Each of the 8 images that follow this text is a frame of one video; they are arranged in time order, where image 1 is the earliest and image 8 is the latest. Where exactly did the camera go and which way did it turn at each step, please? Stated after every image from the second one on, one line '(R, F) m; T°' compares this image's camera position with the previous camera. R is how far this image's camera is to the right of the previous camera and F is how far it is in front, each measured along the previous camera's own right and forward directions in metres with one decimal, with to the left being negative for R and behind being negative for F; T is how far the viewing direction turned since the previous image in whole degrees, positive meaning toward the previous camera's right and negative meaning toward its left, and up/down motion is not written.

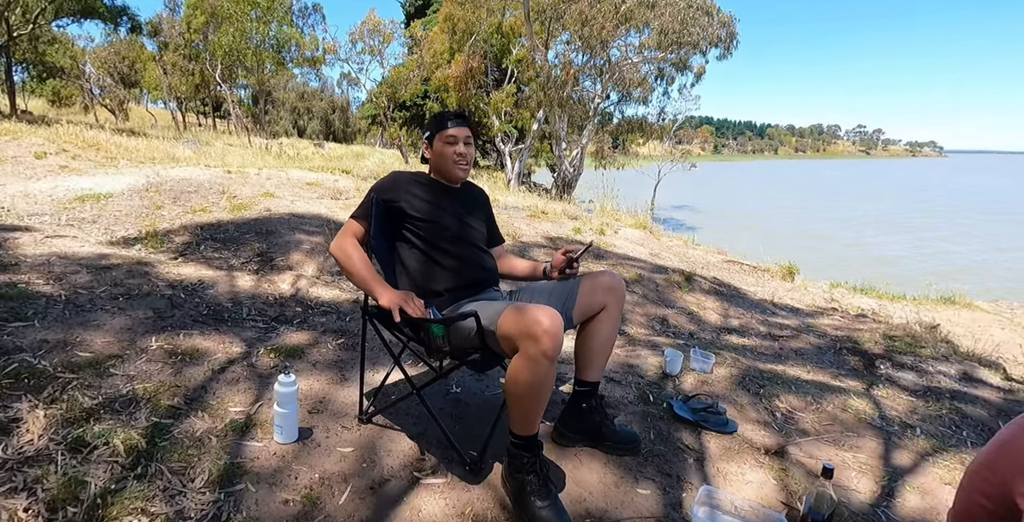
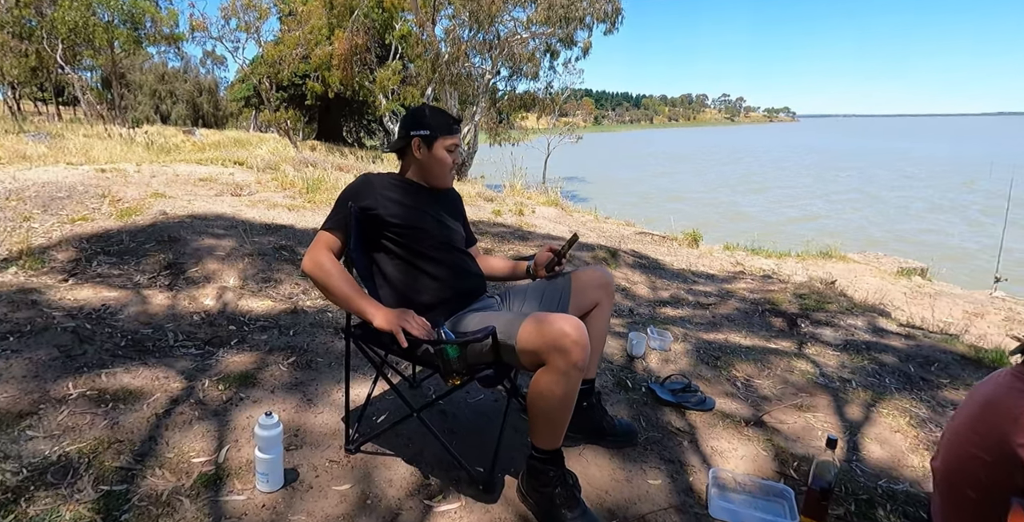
(-0.4, +0.2) m; +10°
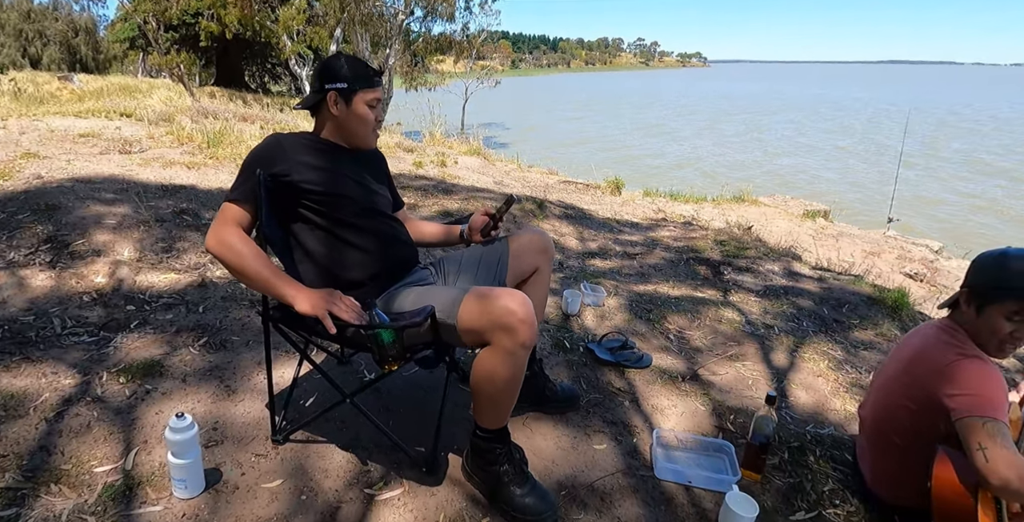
(0.0, +0.2) m; +7°
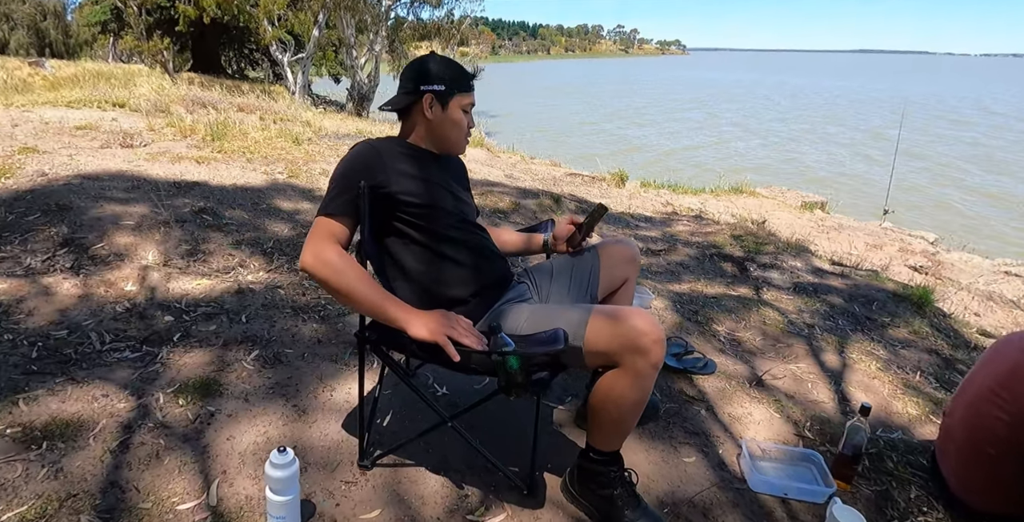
(-0.4, +0.1) m; +2°
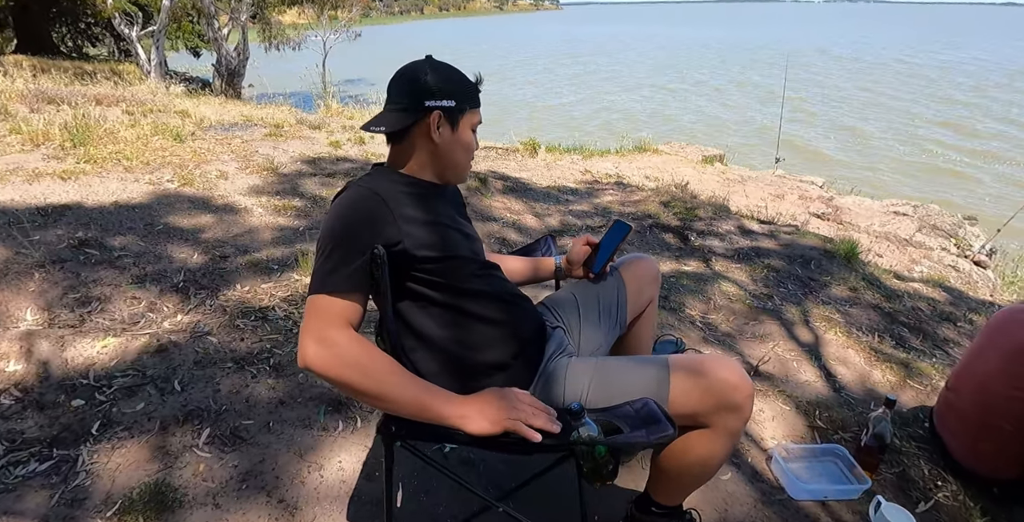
(-0.4, +0.4) m; +10°
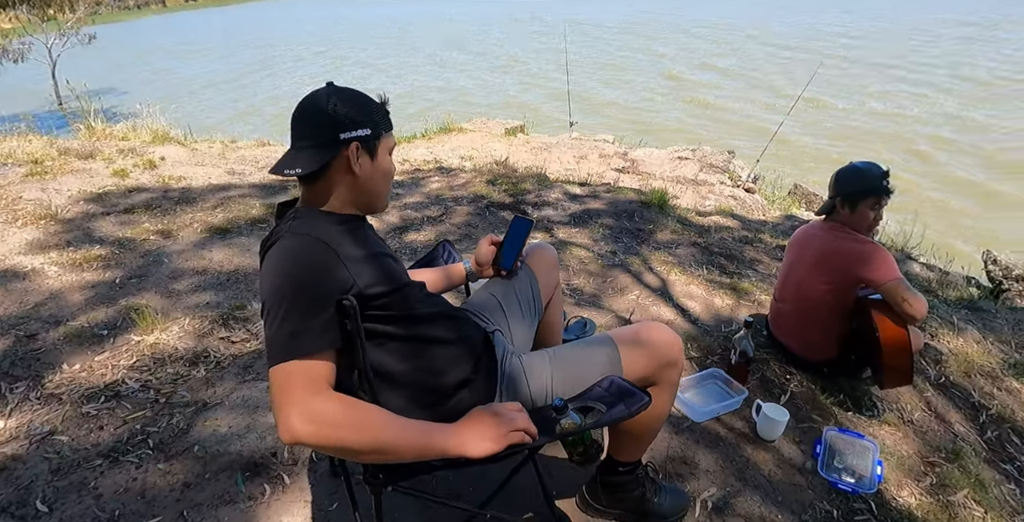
(-0.3, 0.0) m; +18°
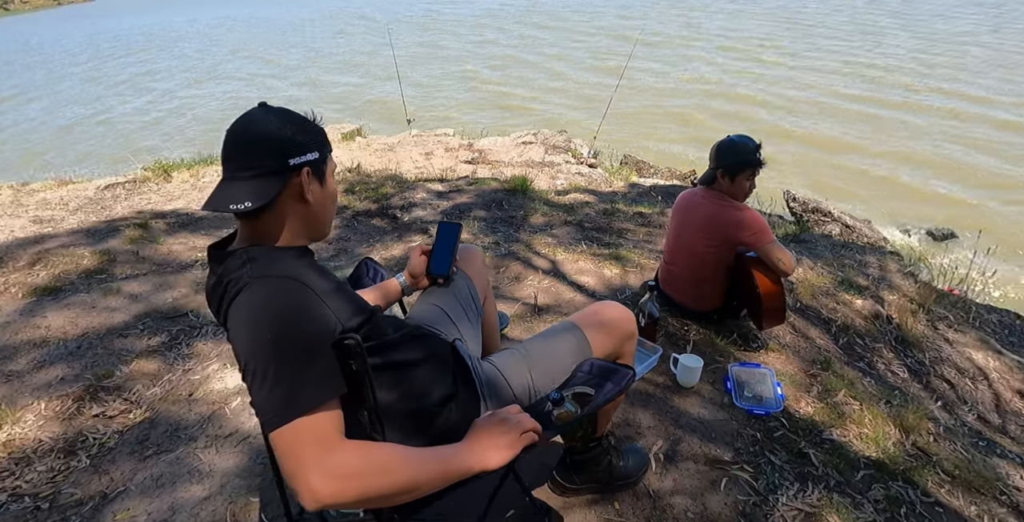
(-0.4, +0.1) m; +16°
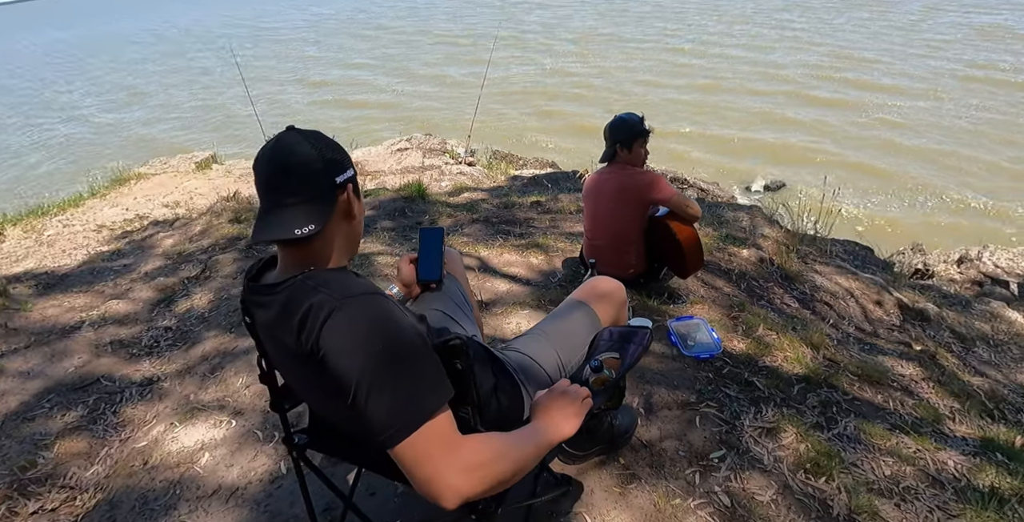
(-0.5, 0.0) m; +14°
